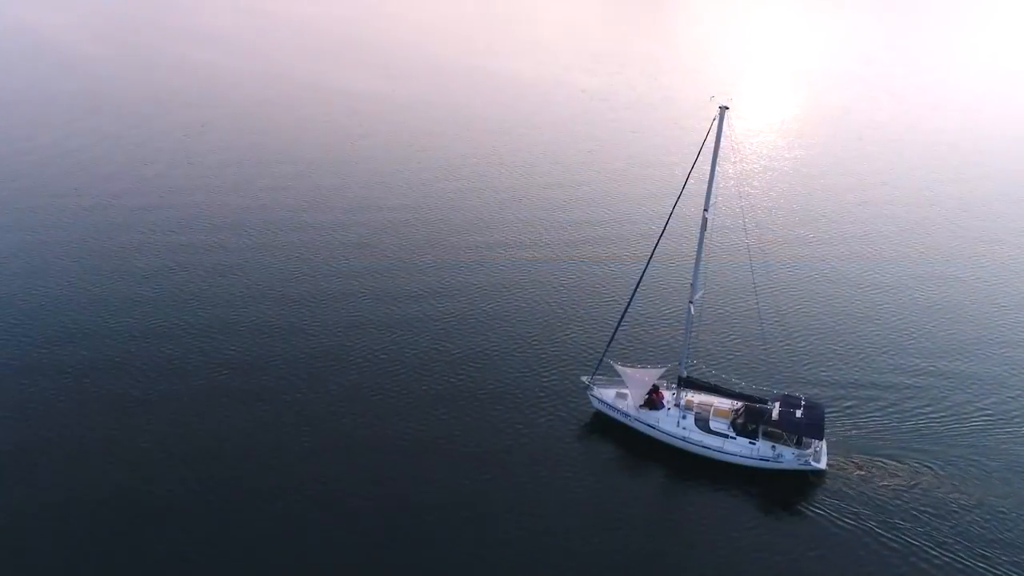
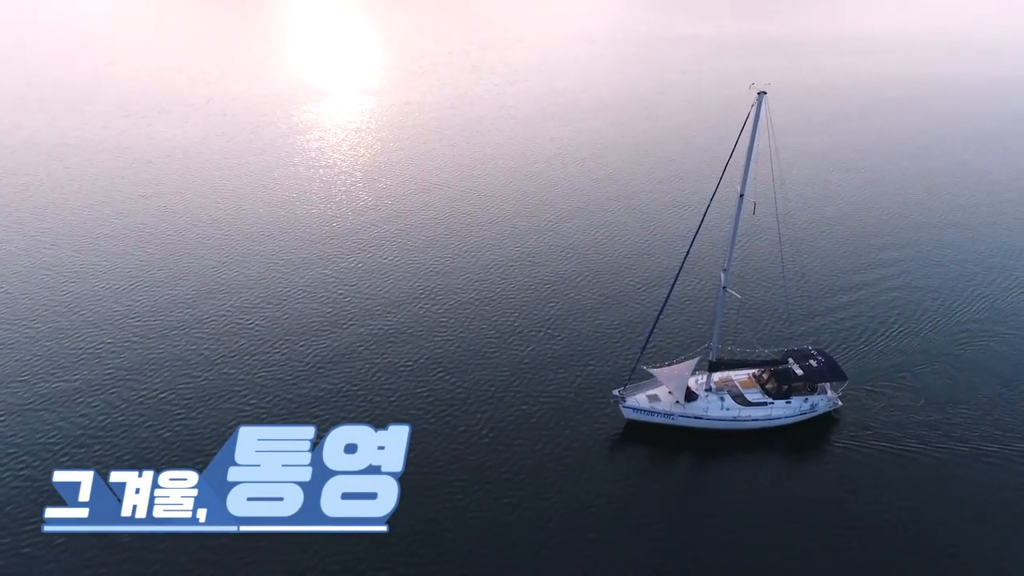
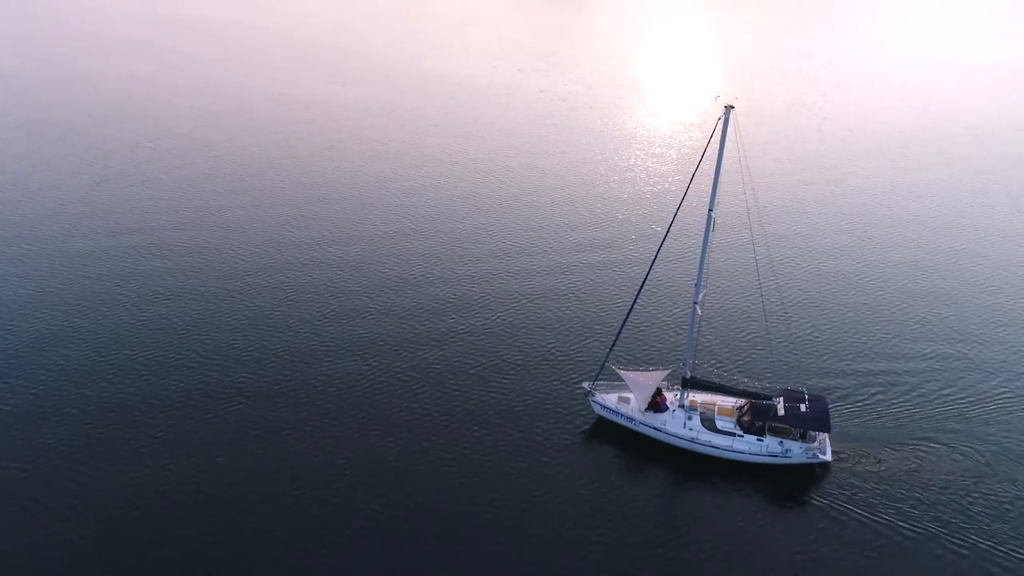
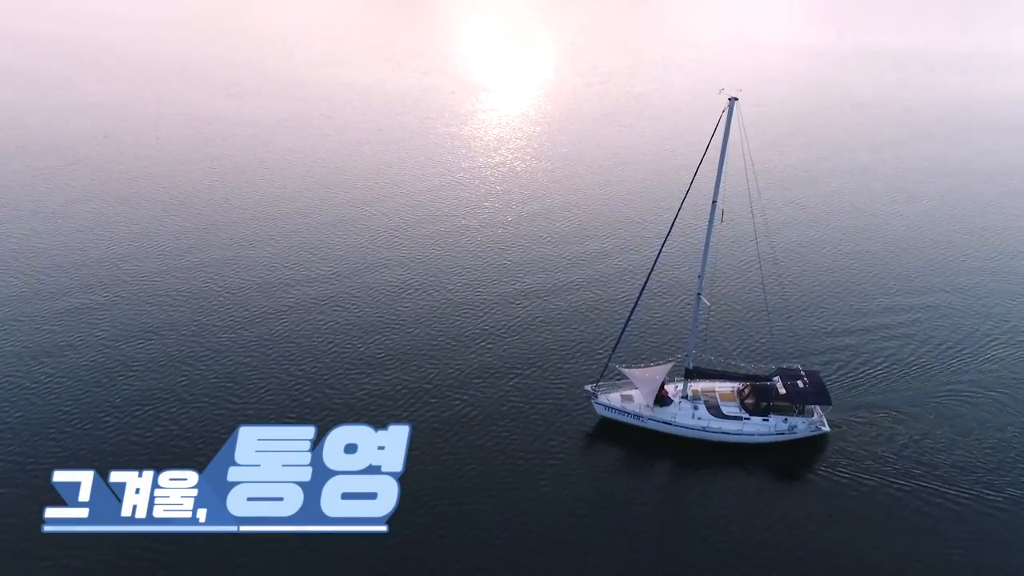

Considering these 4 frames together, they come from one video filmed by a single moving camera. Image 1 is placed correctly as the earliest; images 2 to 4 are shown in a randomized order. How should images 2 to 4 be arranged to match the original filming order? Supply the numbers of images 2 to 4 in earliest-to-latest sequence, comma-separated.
3, 4, 2
